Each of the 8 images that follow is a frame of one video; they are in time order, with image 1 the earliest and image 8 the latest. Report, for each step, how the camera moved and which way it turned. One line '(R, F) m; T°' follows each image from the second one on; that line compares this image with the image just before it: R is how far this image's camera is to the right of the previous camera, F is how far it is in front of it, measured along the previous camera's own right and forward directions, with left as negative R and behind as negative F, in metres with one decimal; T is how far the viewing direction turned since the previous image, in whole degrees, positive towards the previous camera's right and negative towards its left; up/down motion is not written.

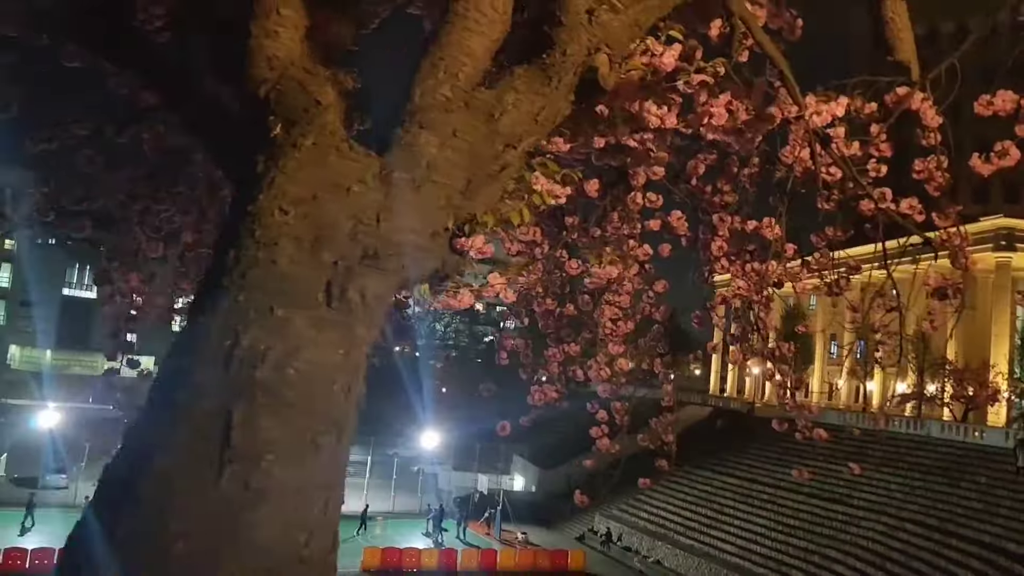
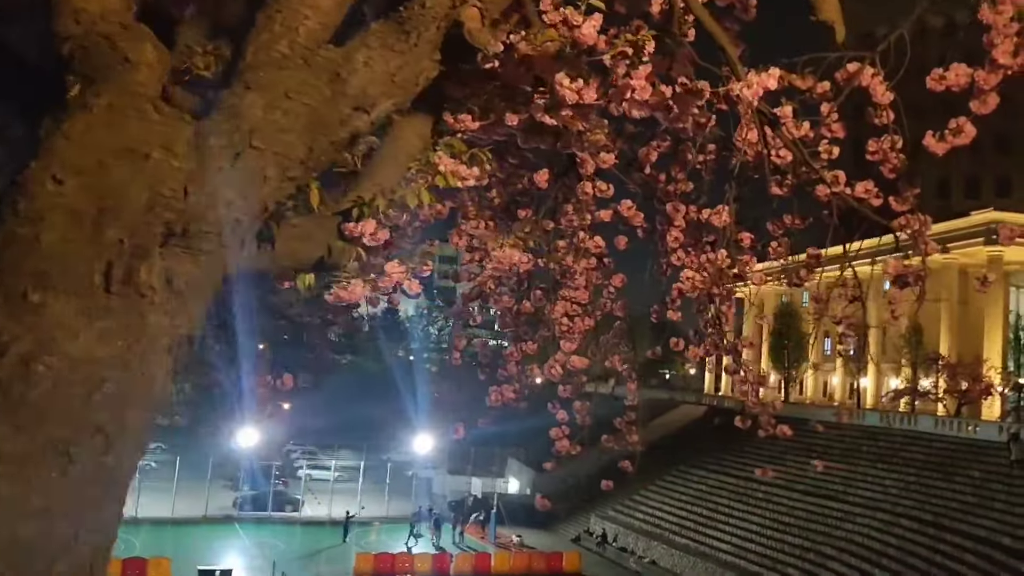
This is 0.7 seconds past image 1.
(+0.3, +0.2) m; 0°
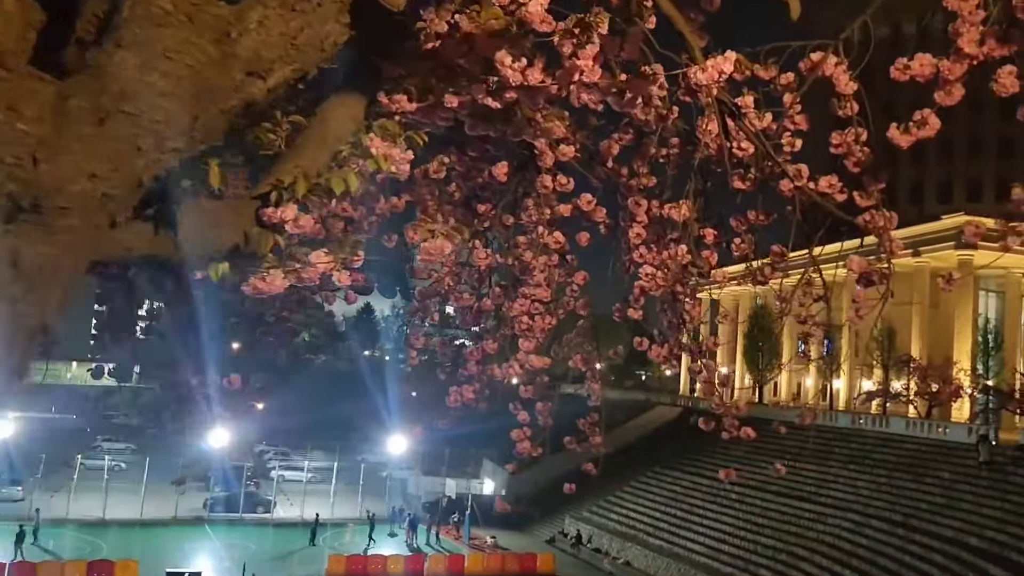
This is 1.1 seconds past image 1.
(+0.1, +0.2) m; +2°
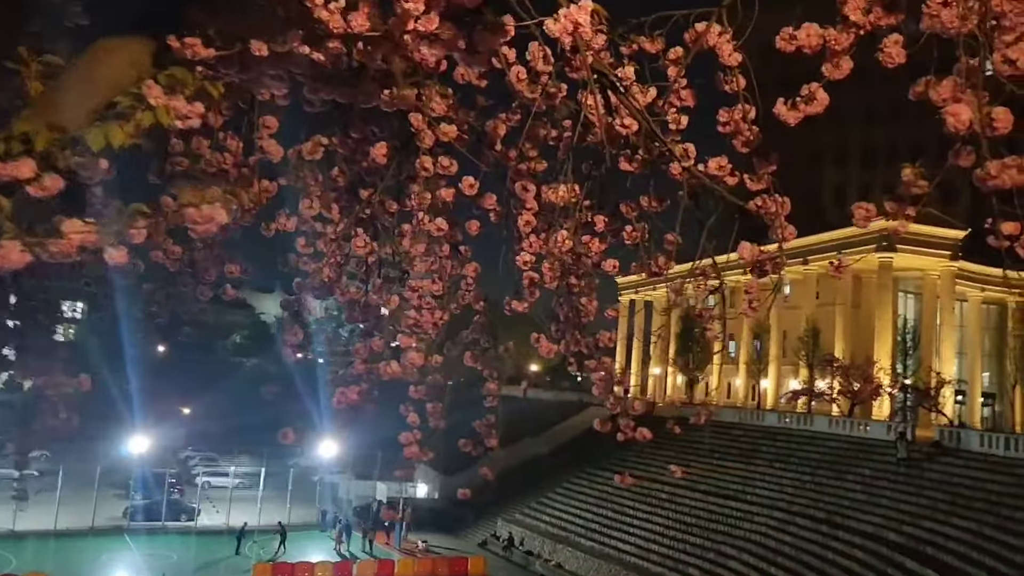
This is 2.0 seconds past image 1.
(+0.3, +0.3) m; +4°
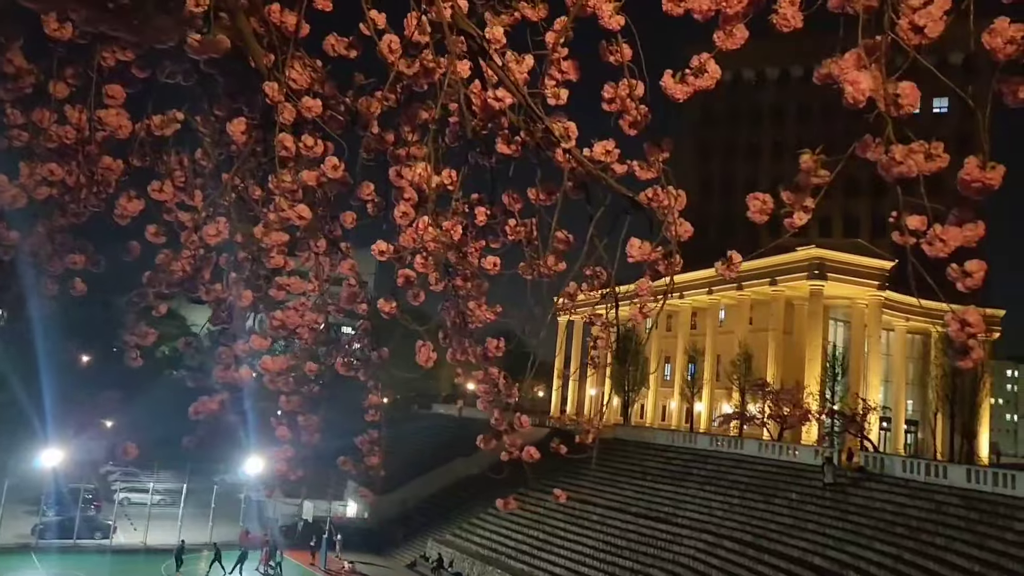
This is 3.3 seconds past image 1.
(+0.4, +0.5) m; +4°
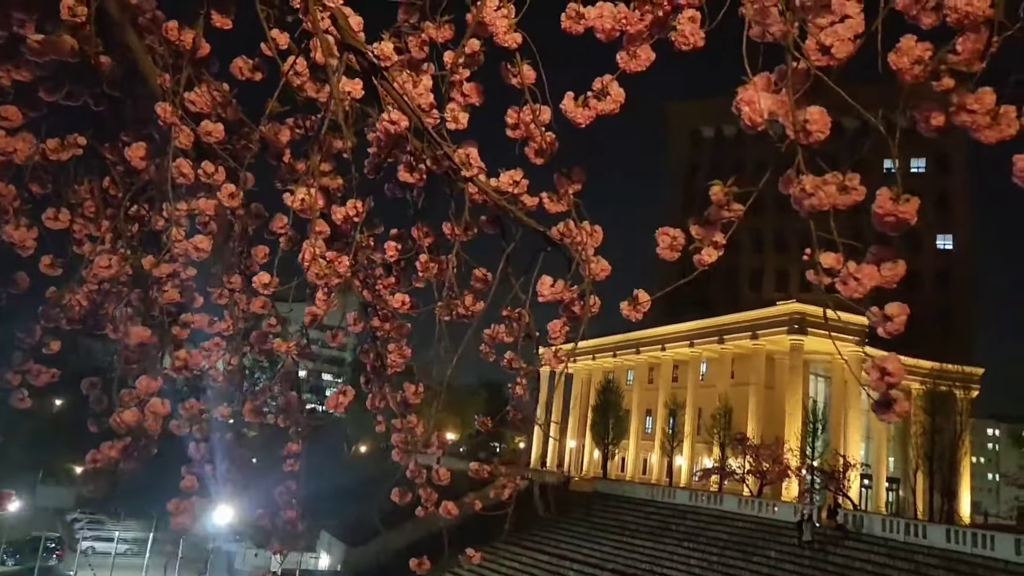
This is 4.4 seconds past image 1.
(+0.3, +0.3) m; +1°
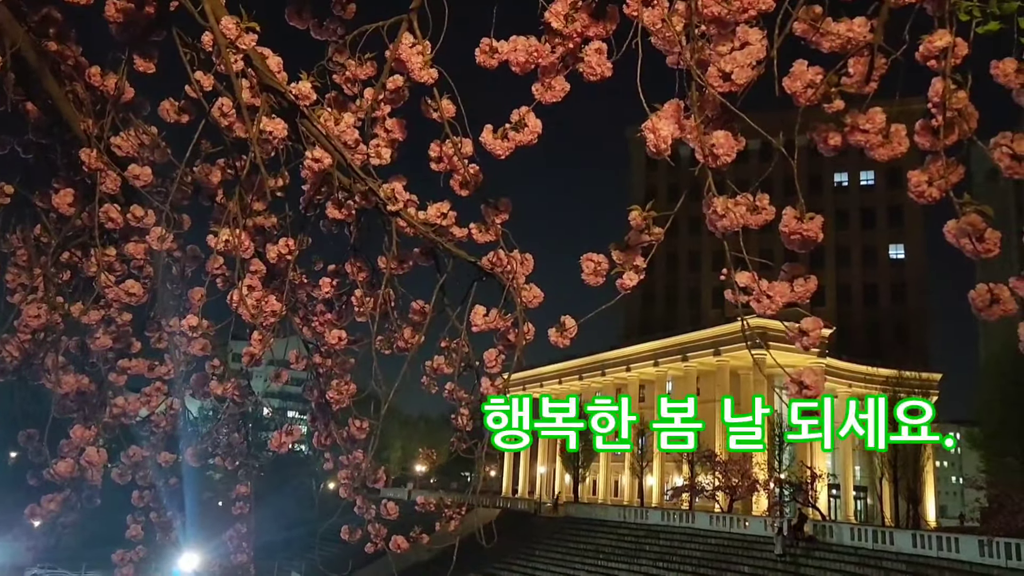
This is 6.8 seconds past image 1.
(+0.1, 0.0) m; +3°
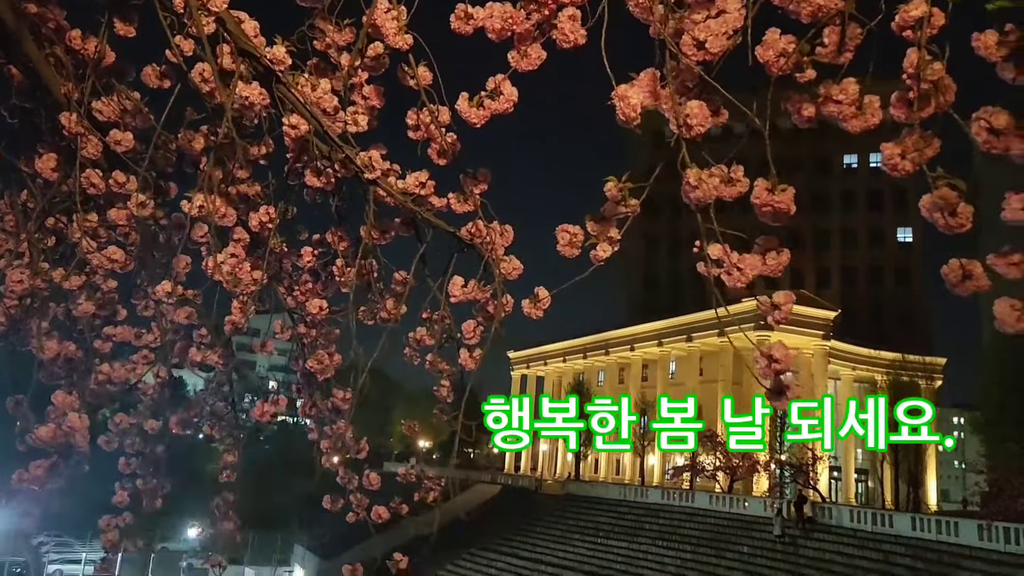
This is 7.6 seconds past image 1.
(+0.1, 0.0) m; 0°
